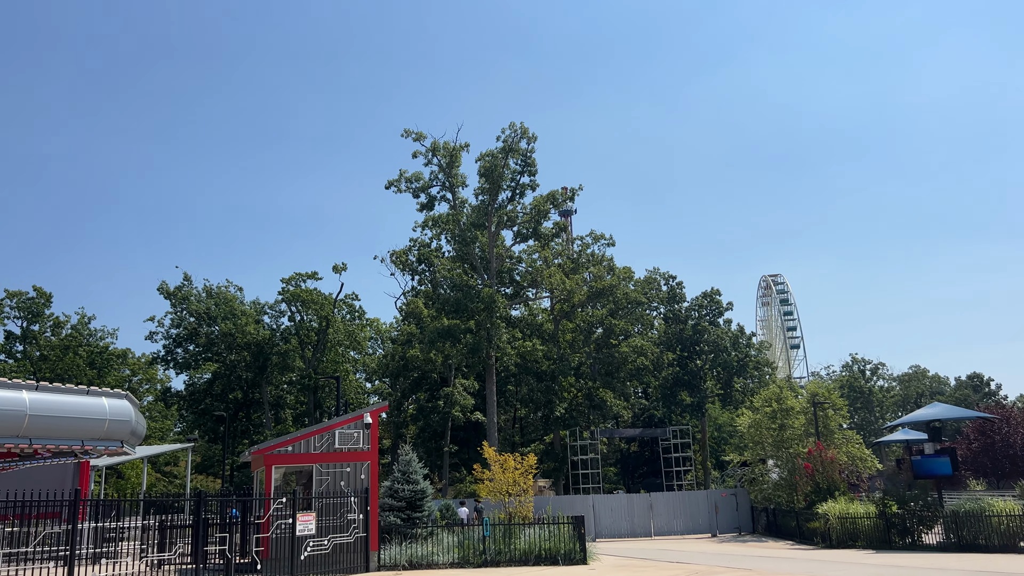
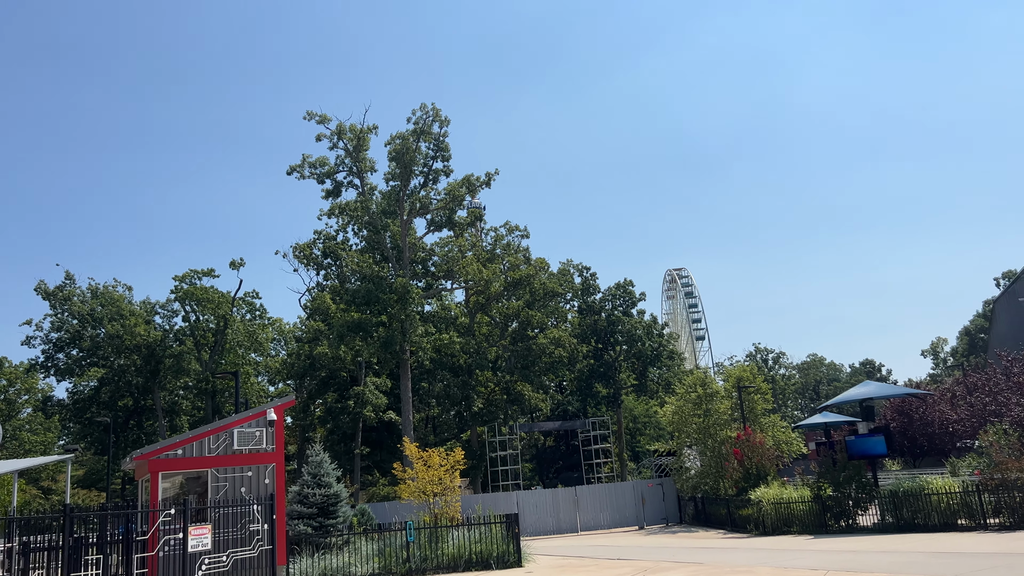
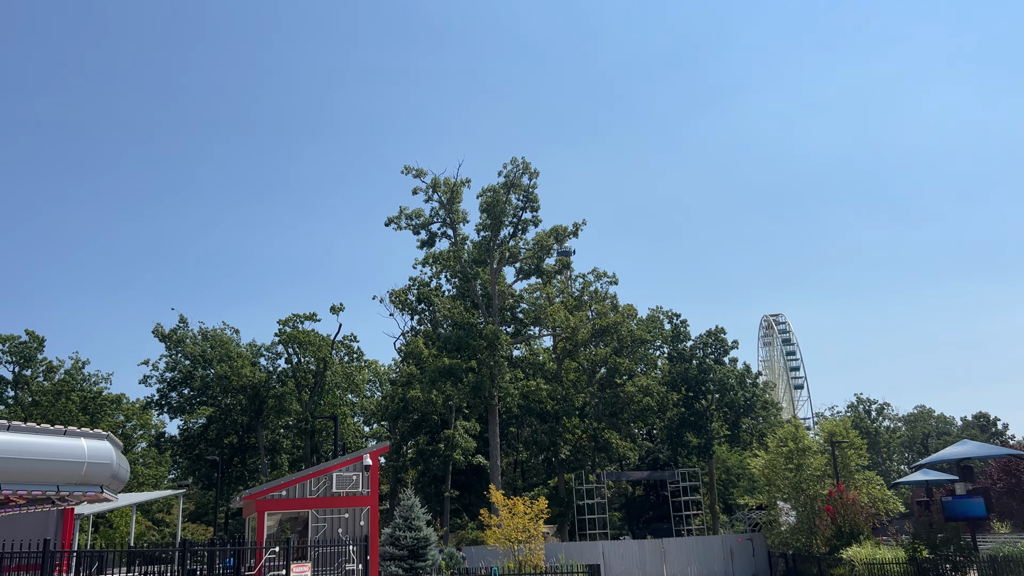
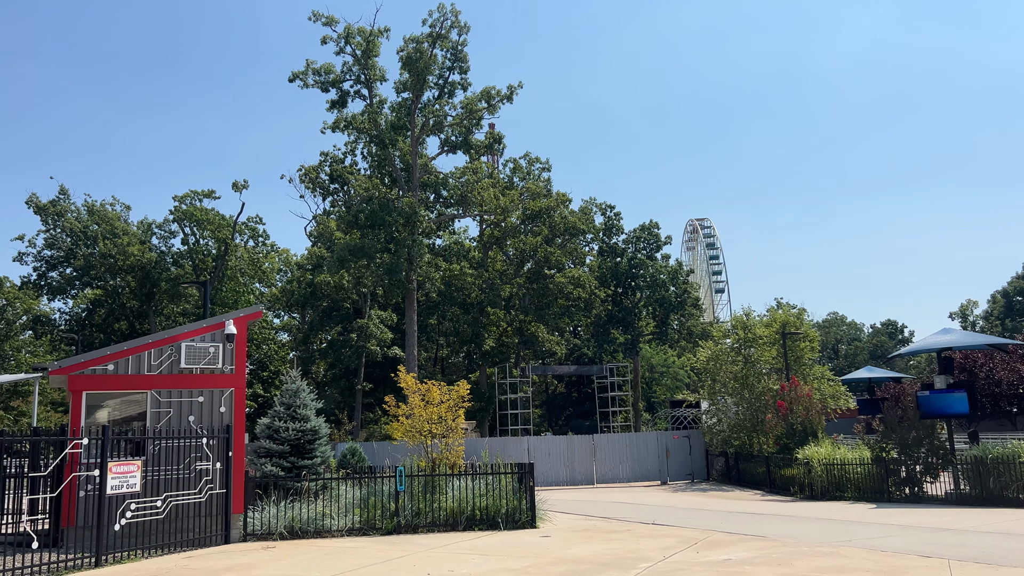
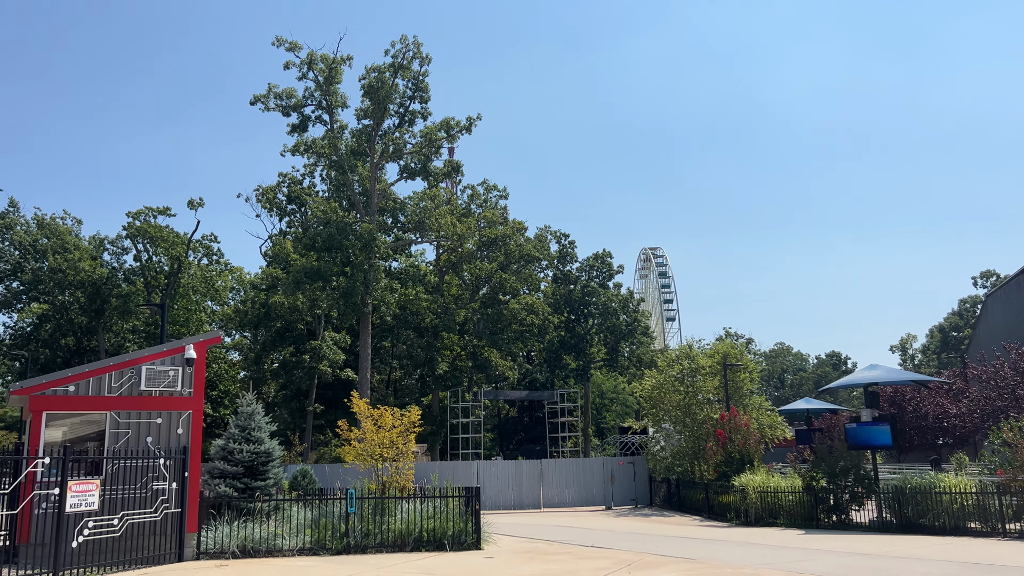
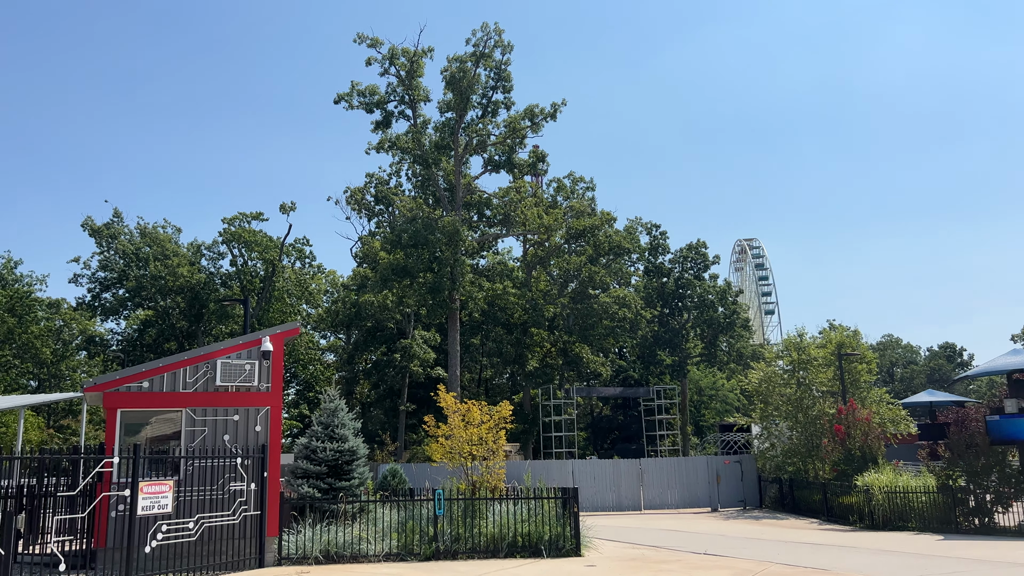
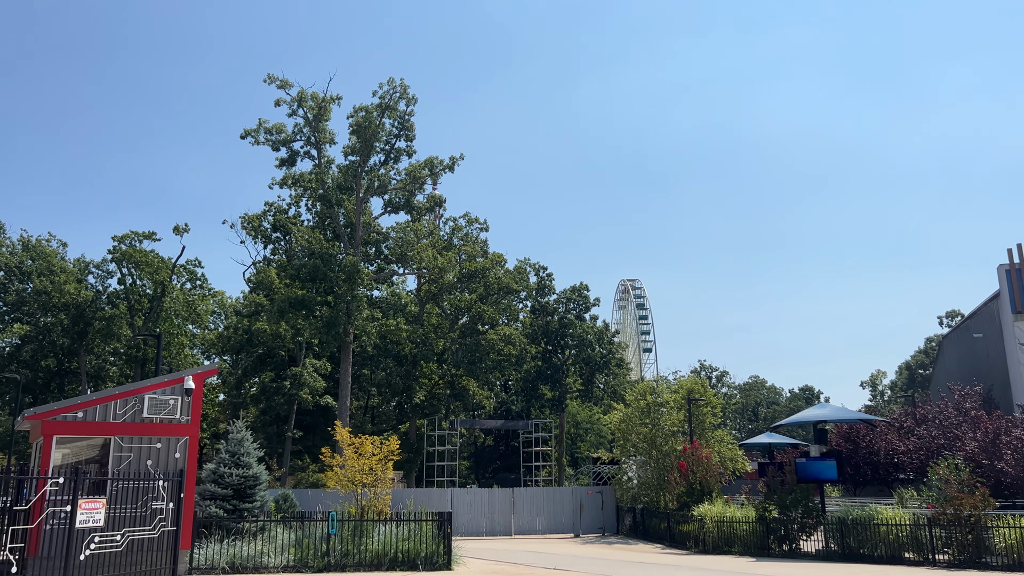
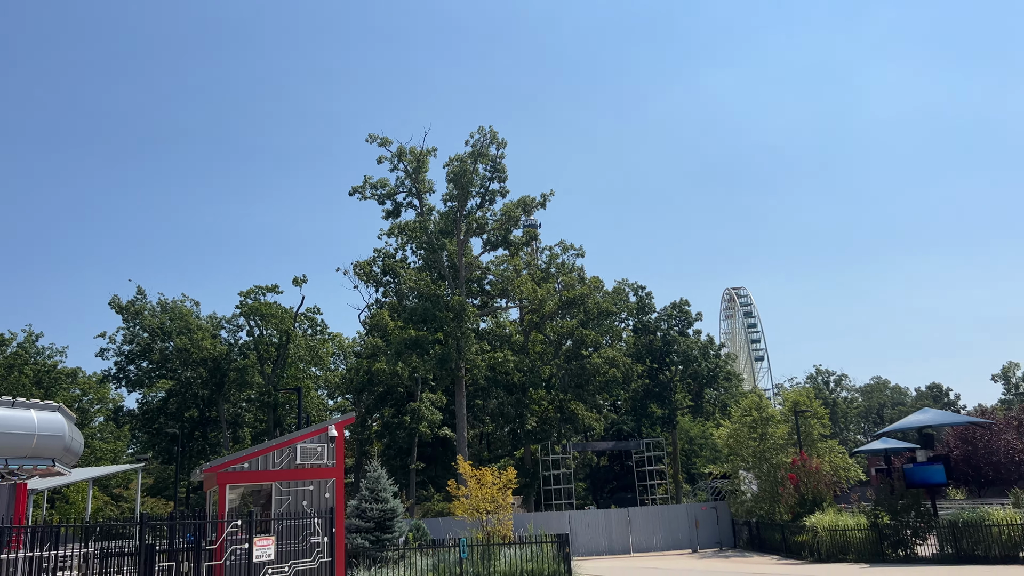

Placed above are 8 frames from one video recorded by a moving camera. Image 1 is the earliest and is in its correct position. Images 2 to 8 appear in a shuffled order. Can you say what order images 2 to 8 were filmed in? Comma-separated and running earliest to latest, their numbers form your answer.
3, 8, 2, 7, 5, 4, 6
